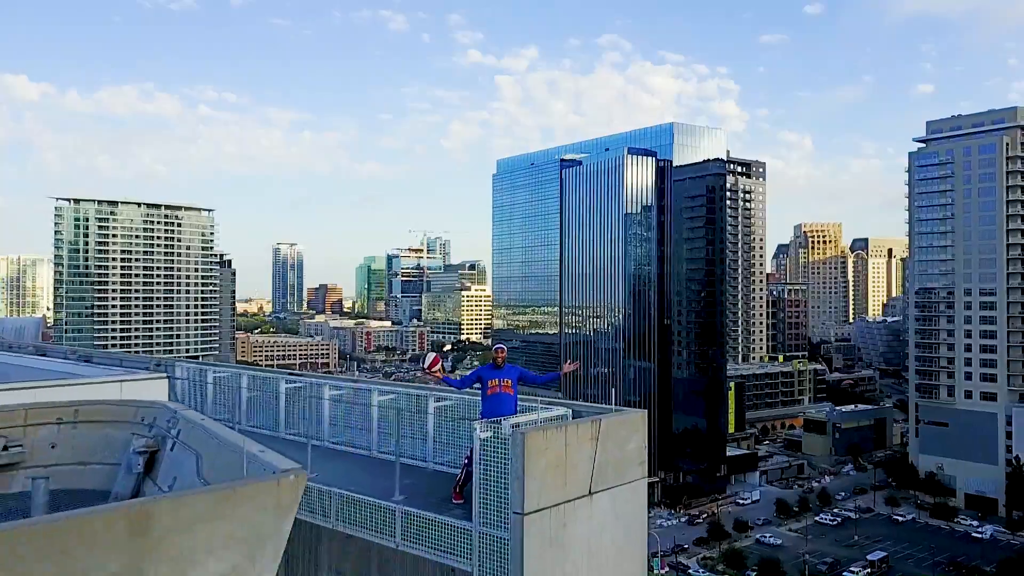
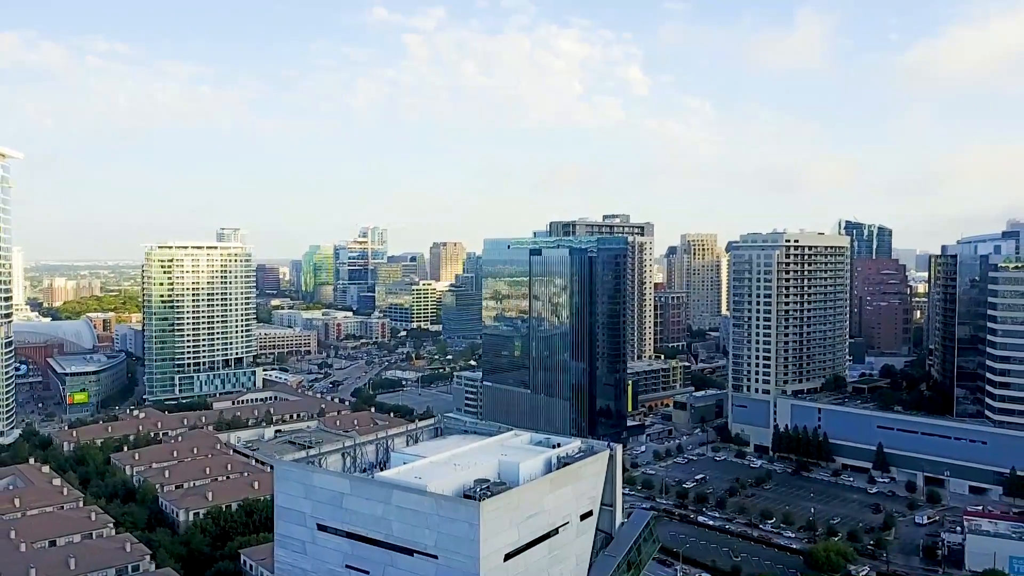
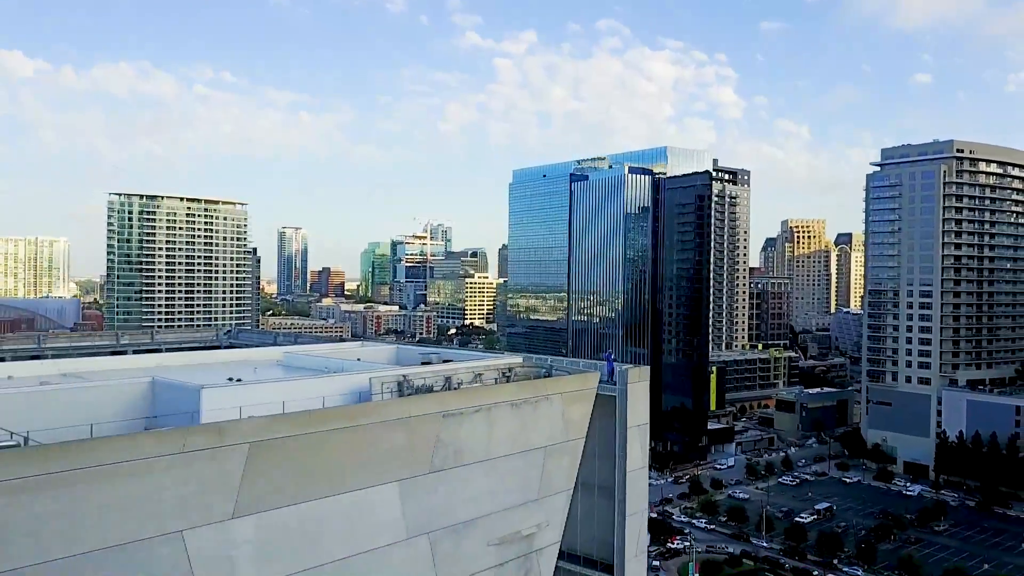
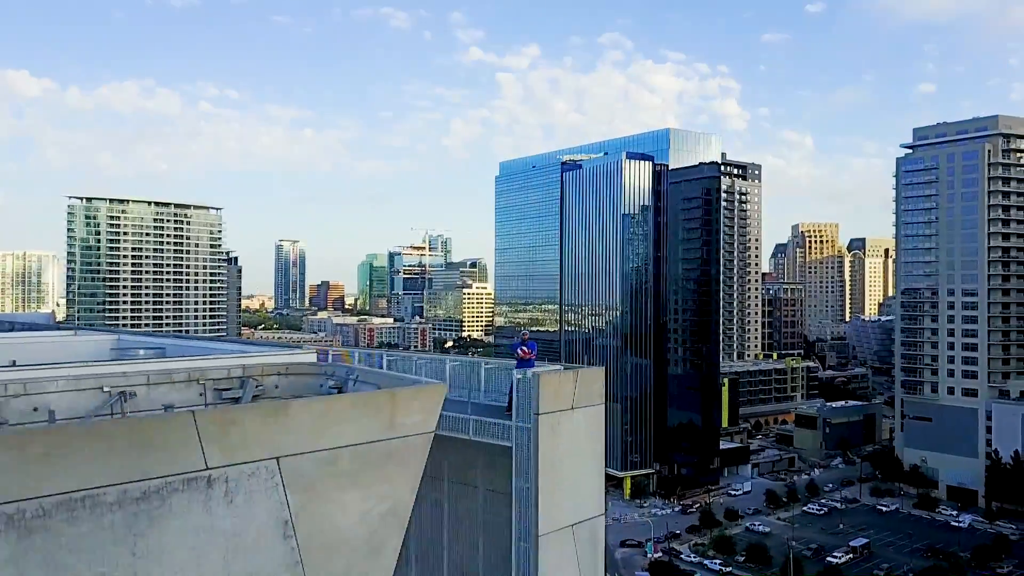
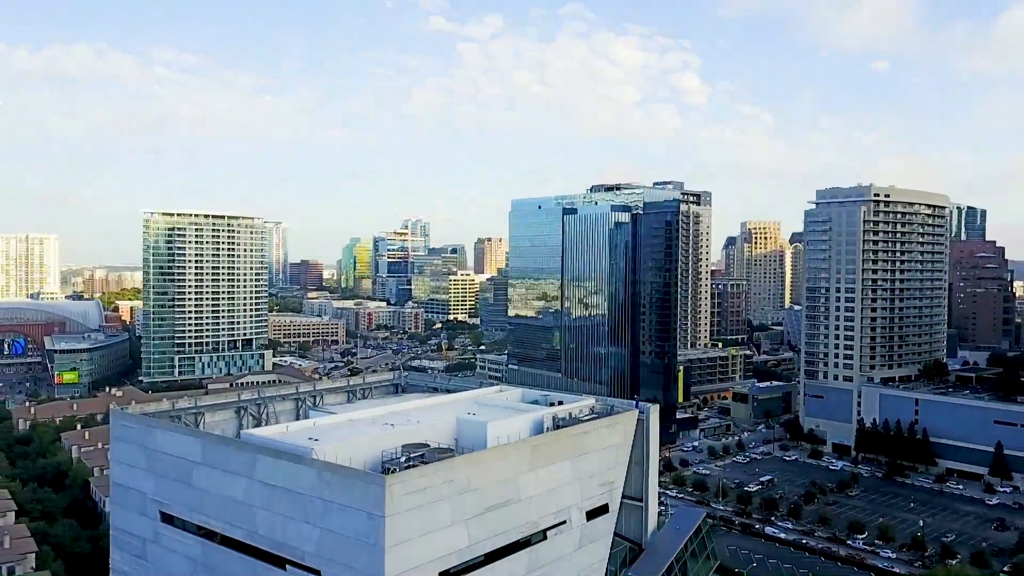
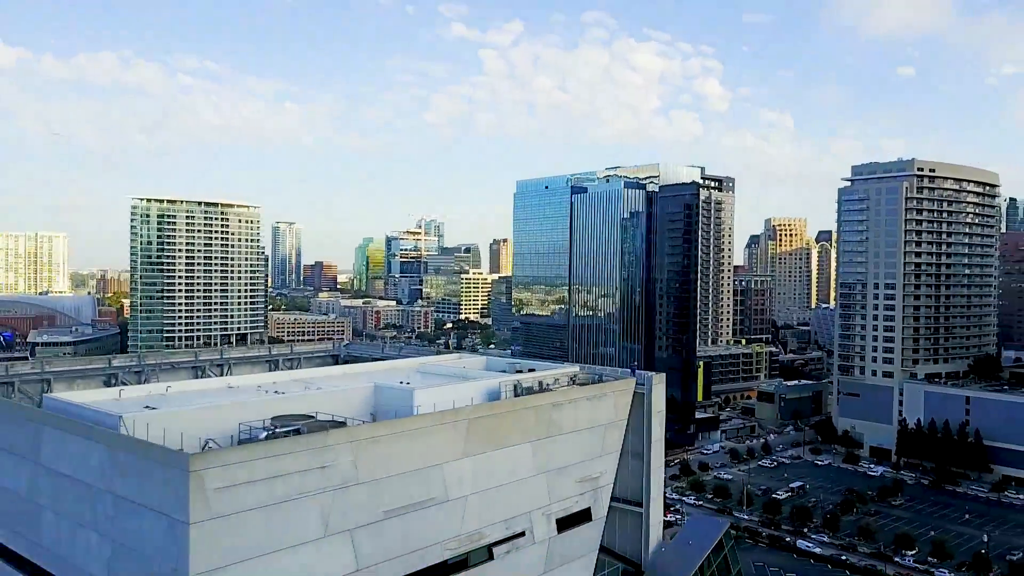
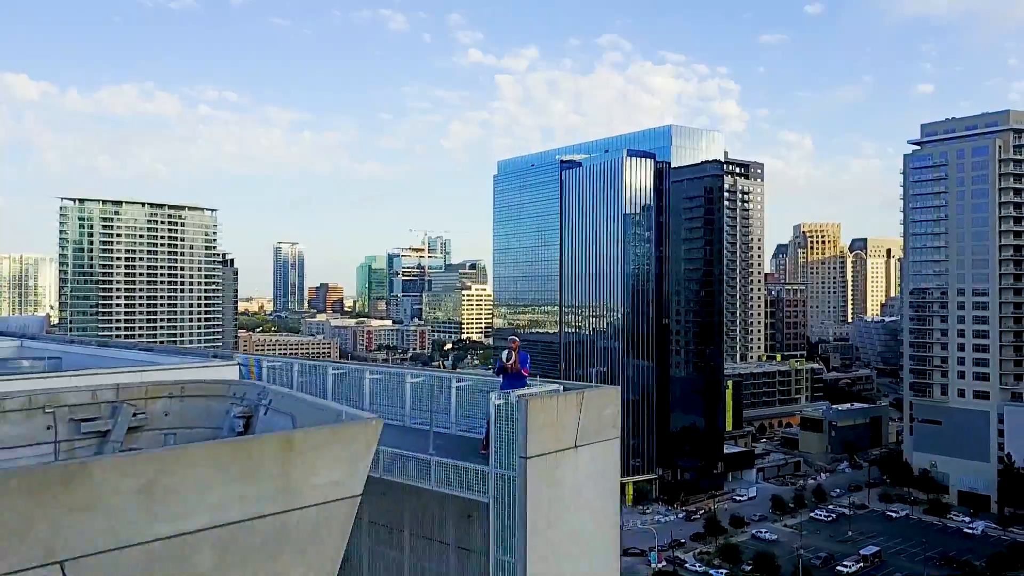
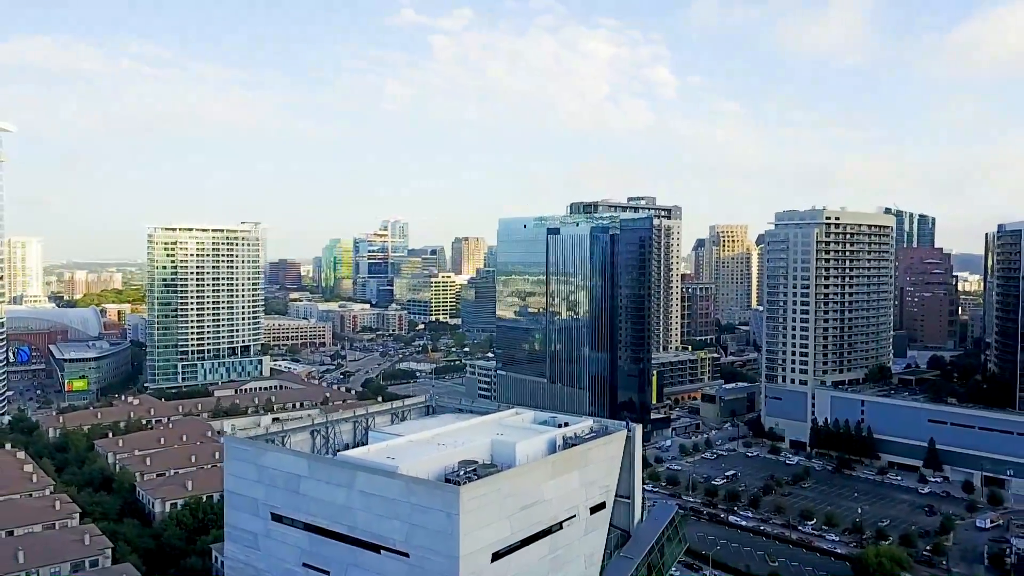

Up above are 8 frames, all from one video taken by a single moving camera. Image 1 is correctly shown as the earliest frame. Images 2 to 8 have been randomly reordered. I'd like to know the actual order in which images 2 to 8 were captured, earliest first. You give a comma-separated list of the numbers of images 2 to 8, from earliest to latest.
7, 4, 3, 6, 5, 8, 2
